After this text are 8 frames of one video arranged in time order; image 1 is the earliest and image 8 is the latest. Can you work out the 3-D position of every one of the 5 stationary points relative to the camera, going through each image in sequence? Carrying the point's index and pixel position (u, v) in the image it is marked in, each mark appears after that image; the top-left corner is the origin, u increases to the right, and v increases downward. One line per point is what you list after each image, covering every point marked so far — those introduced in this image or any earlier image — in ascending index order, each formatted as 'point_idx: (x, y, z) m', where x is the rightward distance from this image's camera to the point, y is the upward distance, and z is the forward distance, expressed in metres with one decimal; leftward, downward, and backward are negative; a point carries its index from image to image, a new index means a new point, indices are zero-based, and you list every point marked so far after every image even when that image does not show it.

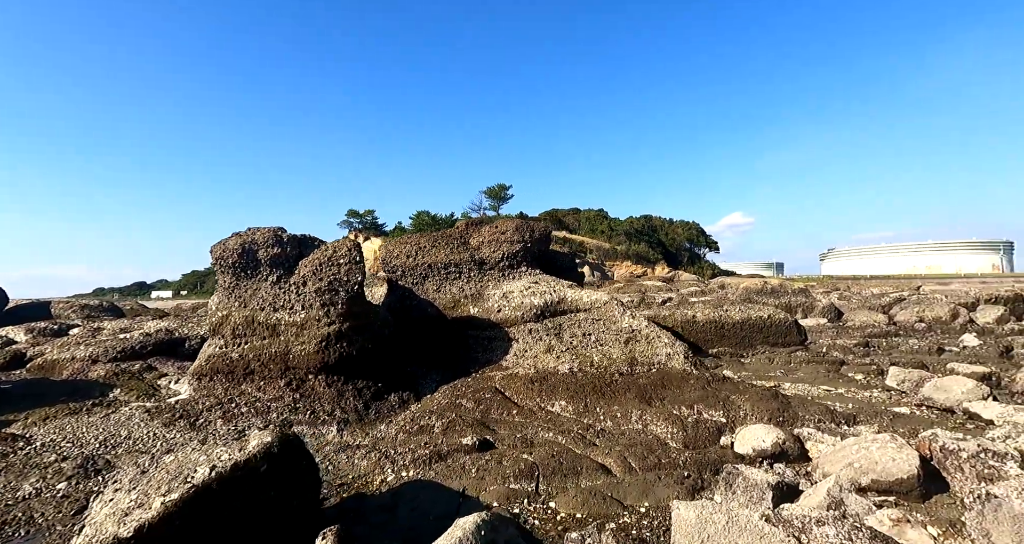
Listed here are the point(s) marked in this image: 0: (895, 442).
0: (+4.9, -2.2, +5.5) m
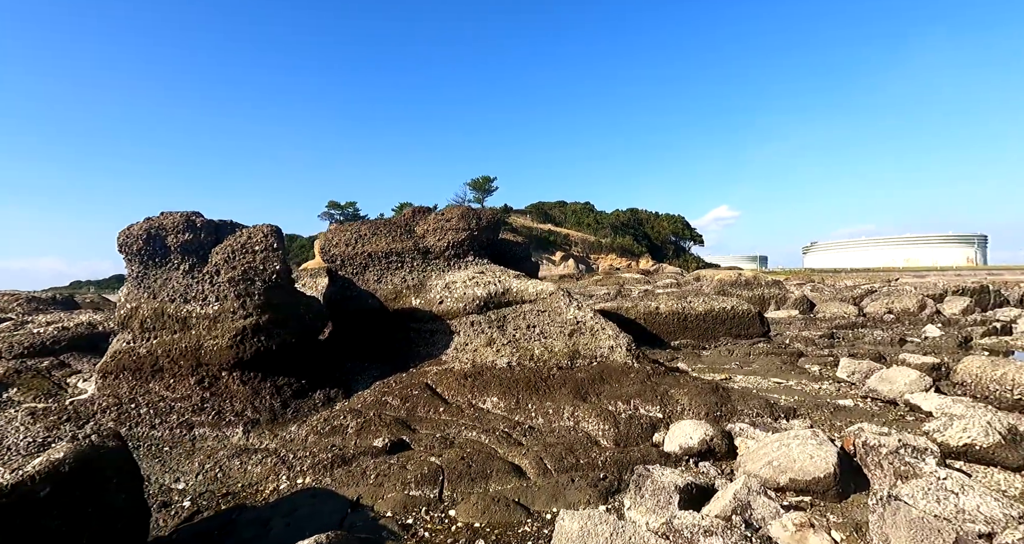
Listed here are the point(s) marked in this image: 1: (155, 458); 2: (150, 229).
0: (+3.7, -2.0, +5.3) m
1: (-4.5, -2.4, +5.5) m
2: (-6.4, +0.9, +7.5) m
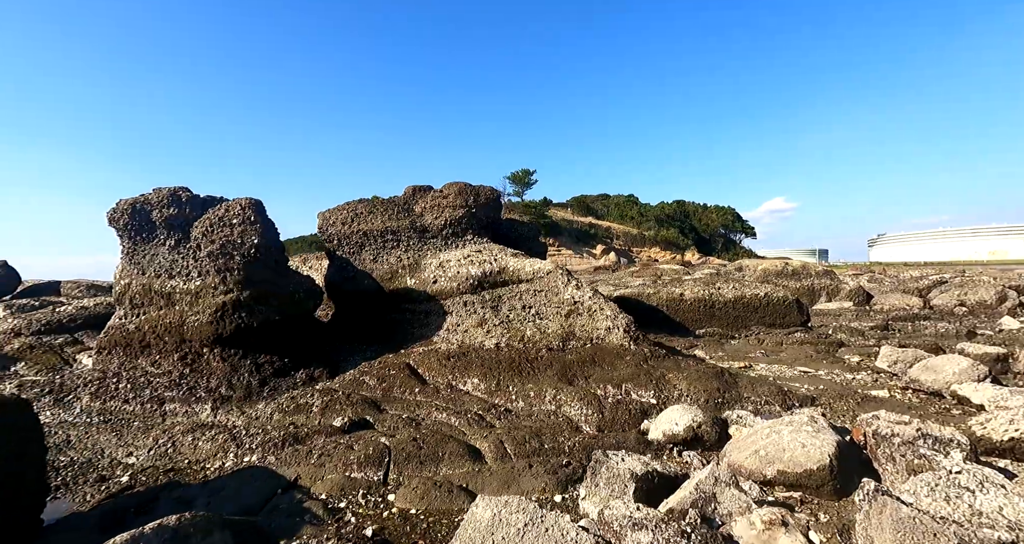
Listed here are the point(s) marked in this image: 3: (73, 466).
0: (+3.2, -1.6, +4.5) m
1: (-5.0, -2.1, +5.5) m
2: (-6.7, +1.3, +7.6) m
3: (-4.7, -2.2, +4.7) m
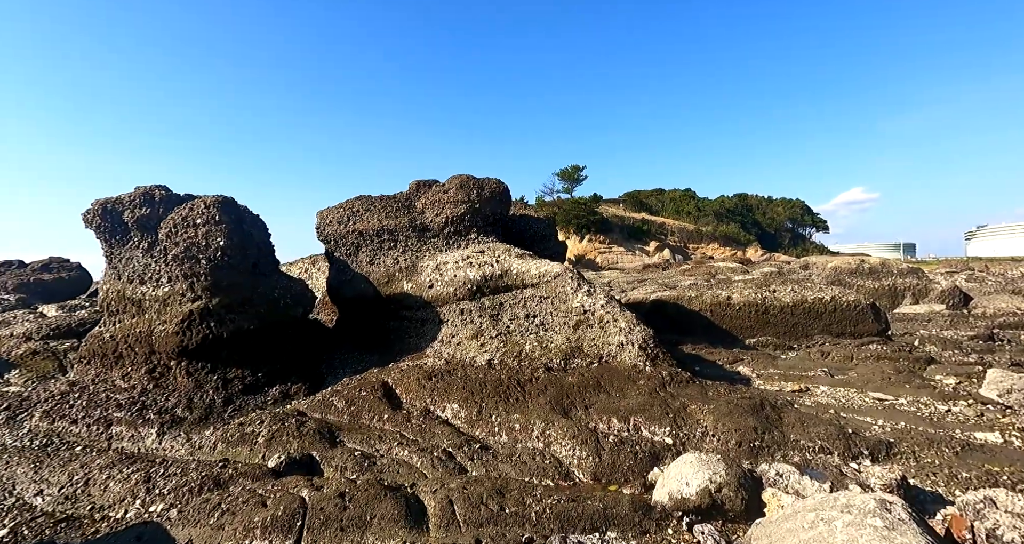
0: (+2.6, -1.7, +3.0) m
1: (-5.4, -2.2, +4.9) m
2: (-6.9, +1.2, +7.2) m
3: (-5.2, -2.3, +4.1) m
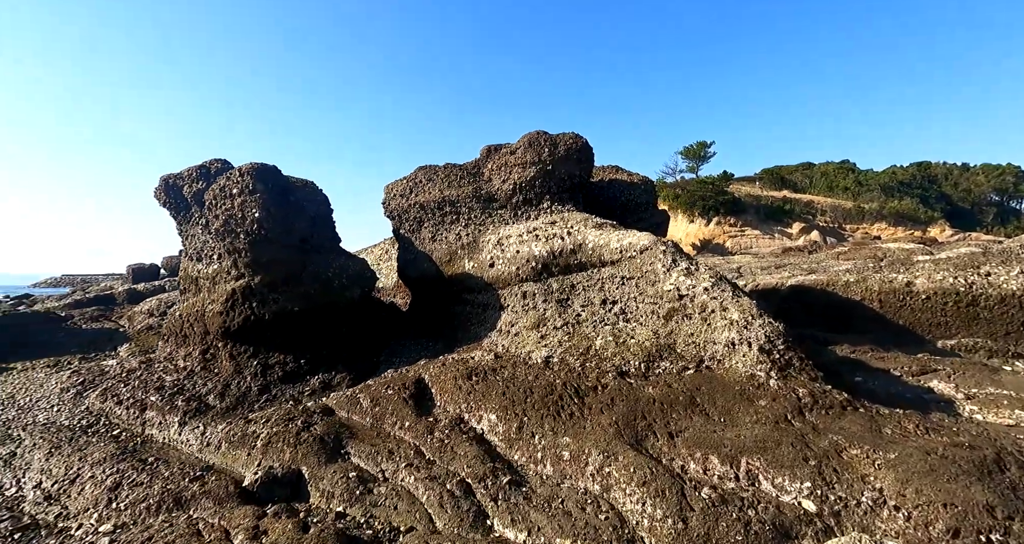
0: (+2.2, -1.4, +0.7) m
1: (-5.0, -1.9, +4.7) m
2: (-5.8, +1.5, +7.3) m
3: (-5.0, -2.1, +3.9) m
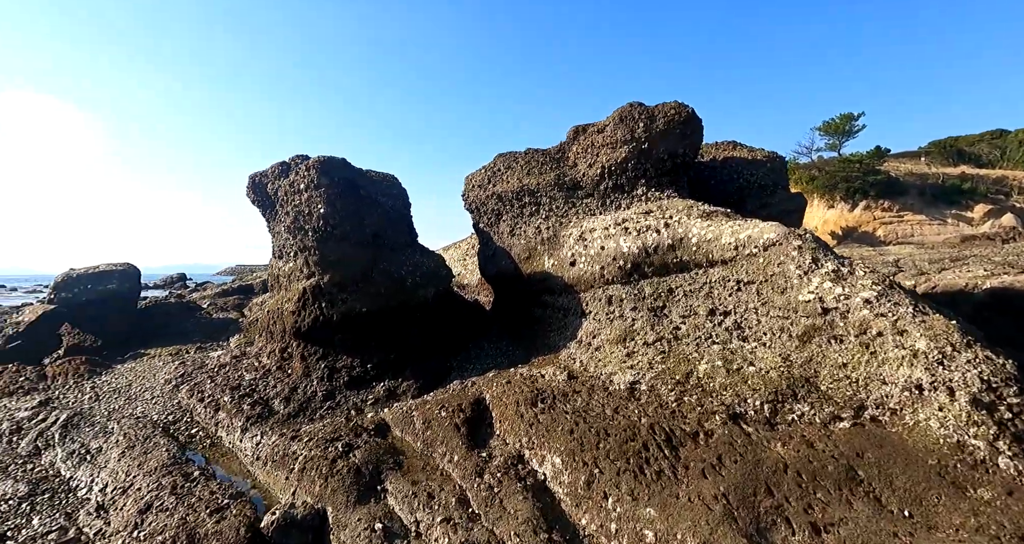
0: (+1.8, -1.6, -0.7) m
1: (-4.3, -1.9, +4.9) m
2: (-4.5, +1.5, +7.5) m
3: (-4.5, -2.1, +4.1) m
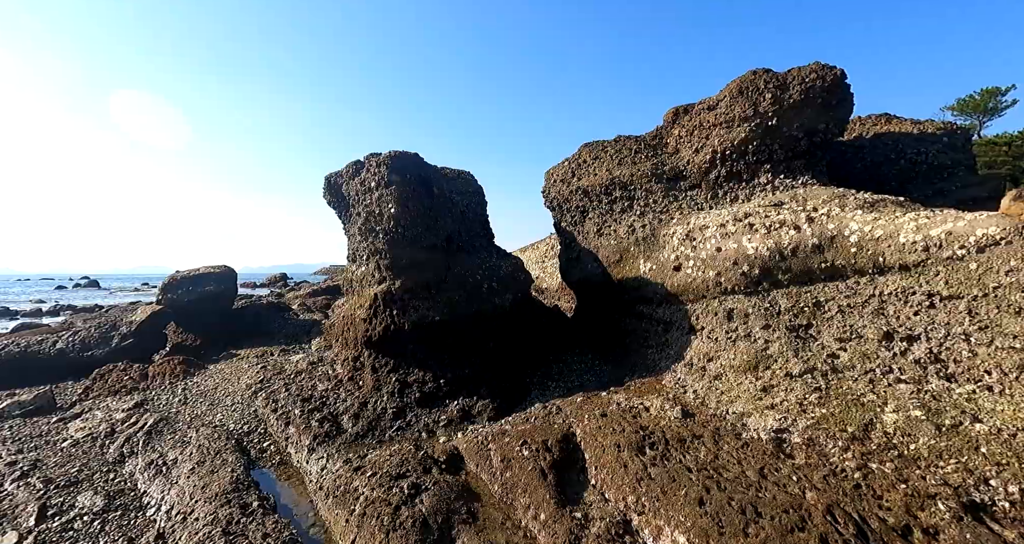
0: (+1.7, -1.6, -1.9) m
1: (-3.3, -2.0, +4.6) m
2: (-3.1, +1.4, +7.3) m
3: (-3.6, -2.2, +3.9) m
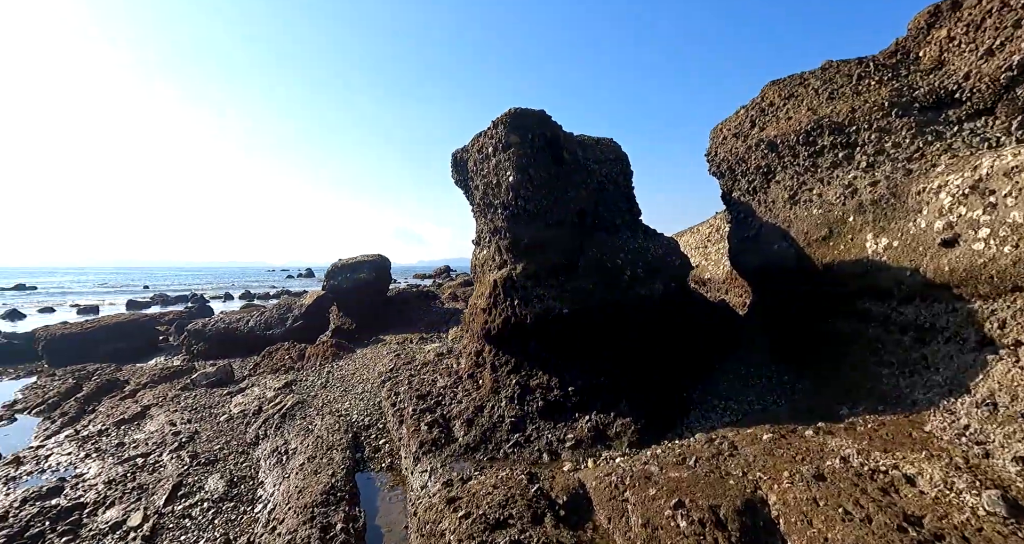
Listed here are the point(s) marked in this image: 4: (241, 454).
0: (+0.5, -1.6, -3.5) m
1: (-2.0, -1.8, +4.4) m
2: (-0.9, +1.7, +6.7) m
3: (-2.5, -2.0, +3.8) m
4: (-2.9, -2.0, +4.6) m
